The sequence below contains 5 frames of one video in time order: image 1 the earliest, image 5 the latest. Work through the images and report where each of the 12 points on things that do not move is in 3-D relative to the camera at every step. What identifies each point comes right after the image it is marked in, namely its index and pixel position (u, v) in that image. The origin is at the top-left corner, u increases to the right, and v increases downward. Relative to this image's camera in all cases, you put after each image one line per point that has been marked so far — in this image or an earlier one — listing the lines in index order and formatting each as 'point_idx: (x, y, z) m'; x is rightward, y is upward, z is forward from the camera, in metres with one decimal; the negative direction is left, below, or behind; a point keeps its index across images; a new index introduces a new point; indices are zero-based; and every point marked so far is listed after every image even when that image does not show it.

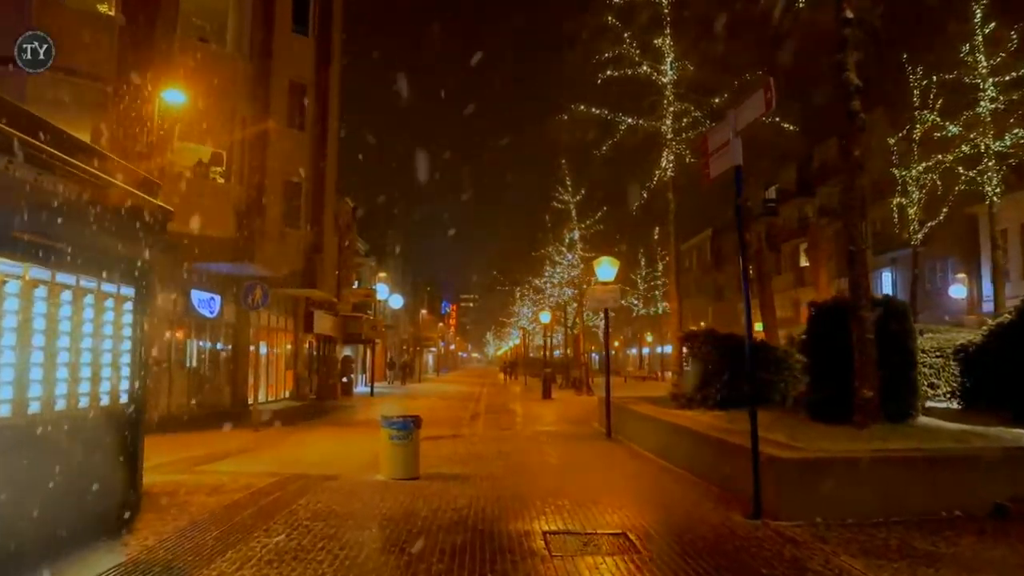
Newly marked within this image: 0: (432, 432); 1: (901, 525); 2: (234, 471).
0: (-1.8, -3.3, +20.0) m
1: (+3.6, -2.2, +8.0) m
2: (-3.7, -2.5, +11.7) m
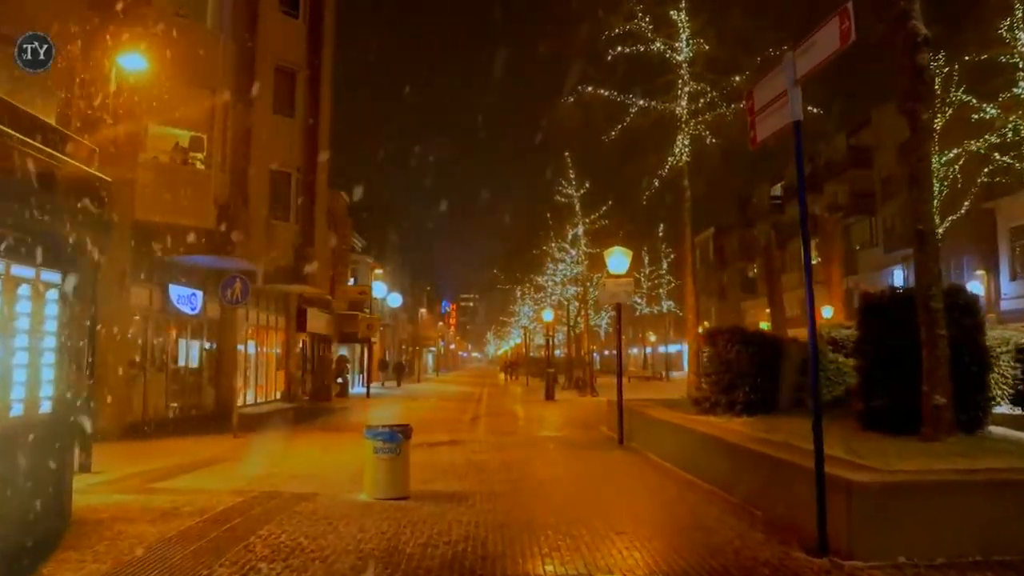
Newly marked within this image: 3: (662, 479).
0: (-1.8, -3.2, +18.4) m
1: (+3.6, -2.1, +6.4) m
2: (-3.7, -2.3, +10.1) m
3: (+2.0, -2.5, +11.5) m
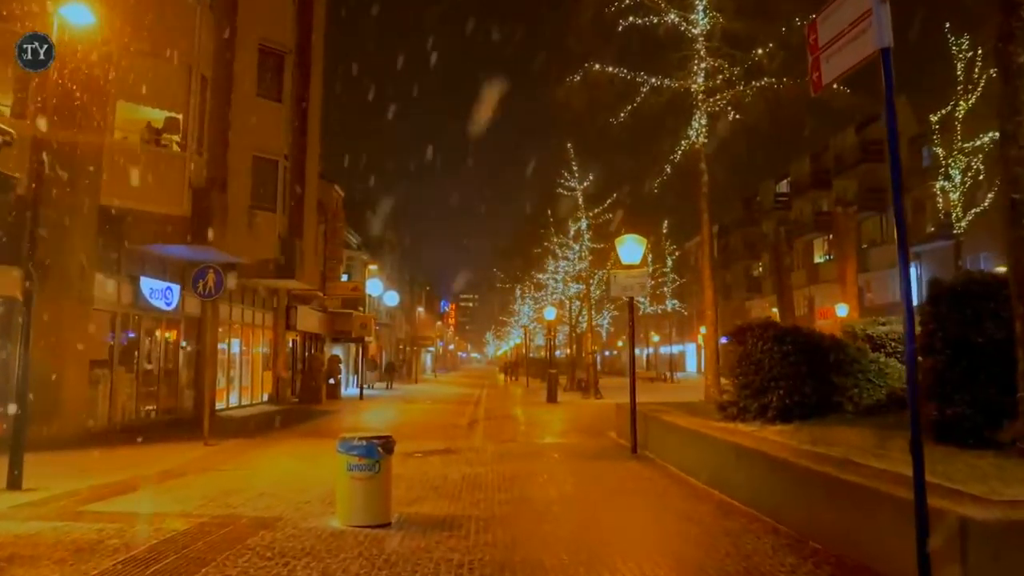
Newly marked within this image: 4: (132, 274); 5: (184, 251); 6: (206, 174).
0: (-1.7, -3.0, +16.8) m
1: (+3.7, -1.9, +4.8) m
2: (-3.6, -2.2, +8.5) m
3: (+2.0, -2.4, +9.8) m
4: (-8.1, +0.3, +18.7) m
5: (-7.3, +0.8, +19.5) m
6: (-7.0, +2.6, +19.8) m
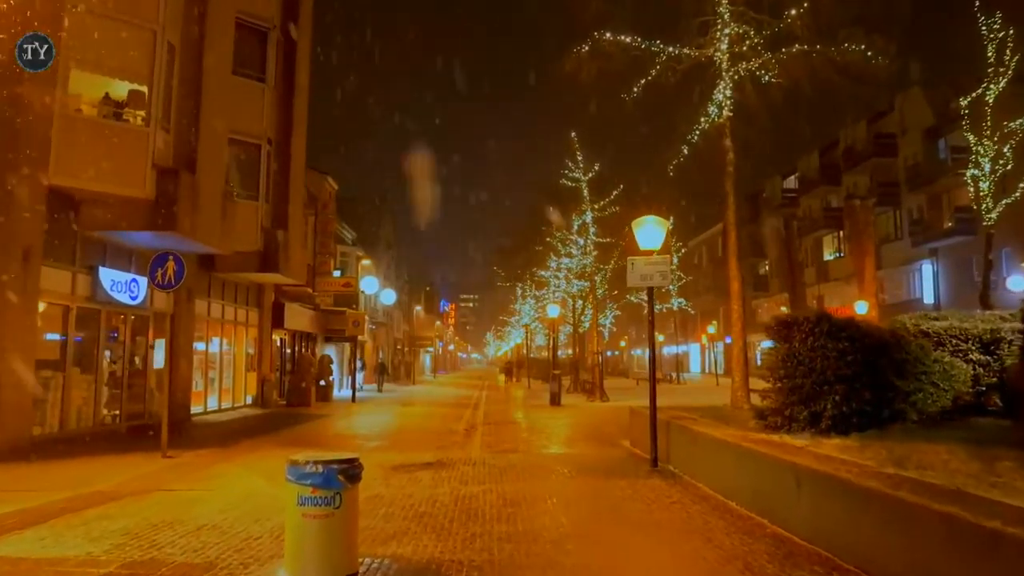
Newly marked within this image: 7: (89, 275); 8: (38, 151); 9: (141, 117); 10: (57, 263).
0: (-1.7, -2.9, +14.8) m
1: (+3.7, -1.8, +2.8) m
2: (-3.6, -2.0, +6.5) m
3: (+2.0, -2.2, +7.9) m
4: (-8.1, +0.5, +16.7) m
5: (-7.3, +1.0, +17.5) m
6: (-6.9, +2.8, +17.9) m
7: (-8.1, +0.2, +16.7) m
8: (-8.0, +2.3, +14.6) m
9: (-7.1, +3.3, +16.7) m
10: (-8.1, +0.4, +15.5) m
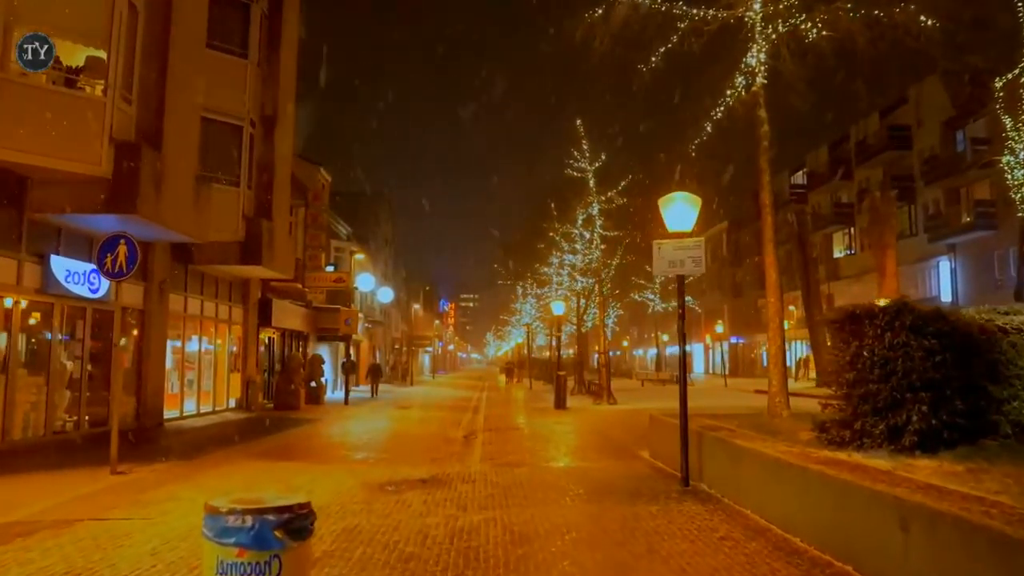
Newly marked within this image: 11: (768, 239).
0: (-1.6, -2.7, +12.9) m
1: (+3.8, -1.6, +0.9) m
2: (-3.5, -1.8, +4.6) m
3: (+2.1, -2.1, +6.0) m
4: (-8.0, +0.6, +14.8) m
5: (-7.2, +1.1, +15.6) m
6: (-6.8, +2.9, +16.0) m
7: (-8.0, +0.4, +14.8) m
8: (-7.9, +2.5, +12.7) m
9: (-7.0, +3.5, +14.8) m
10: (-8.0, +0.6, +13.6) m
11: (+4.4, +0.9, +15.2) m
